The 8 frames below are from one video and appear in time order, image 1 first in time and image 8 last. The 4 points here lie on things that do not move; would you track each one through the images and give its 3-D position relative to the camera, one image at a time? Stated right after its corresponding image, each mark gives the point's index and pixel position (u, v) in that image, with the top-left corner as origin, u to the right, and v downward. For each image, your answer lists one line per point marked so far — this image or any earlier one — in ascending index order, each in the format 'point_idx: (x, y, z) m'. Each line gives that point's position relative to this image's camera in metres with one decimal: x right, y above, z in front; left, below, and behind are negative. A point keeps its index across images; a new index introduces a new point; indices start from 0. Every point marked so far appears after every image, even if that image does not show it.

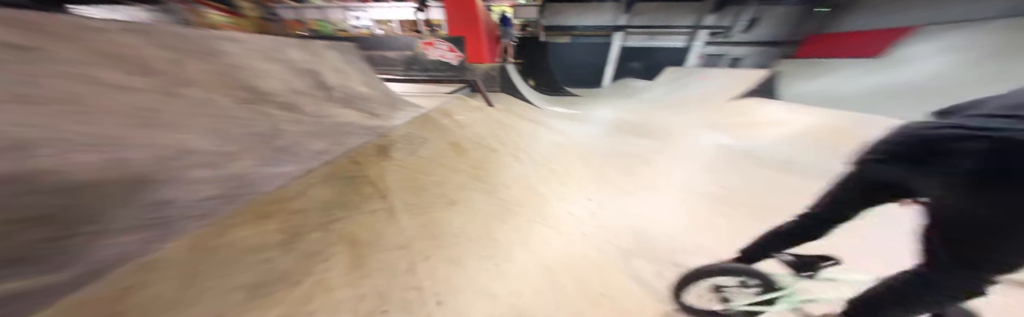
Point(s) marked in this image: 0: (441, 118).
0: (-0.6, +0.4, +1.9) m
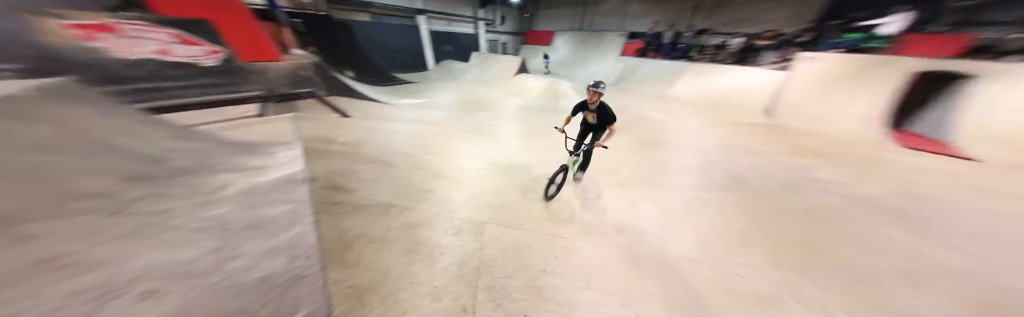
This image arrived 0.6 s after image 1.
0: (-1.7, +0.1, +1.6) m
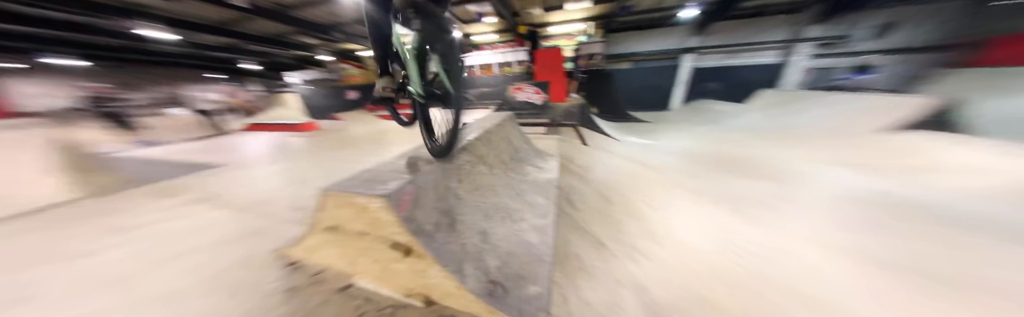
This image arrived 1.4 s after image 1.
0: (+0.7, -0.1, +2.2) m
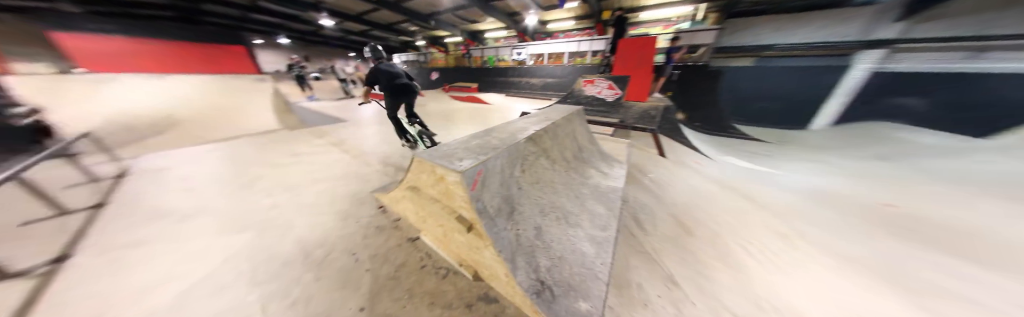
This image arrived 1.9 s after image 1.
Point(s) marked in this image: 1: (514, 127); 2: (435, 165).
0: (+1.3, -0.2, +1.9) m
1: (0.0, +0.2, +1.2) m
2: (-0.3, 0.0, +0.7) m
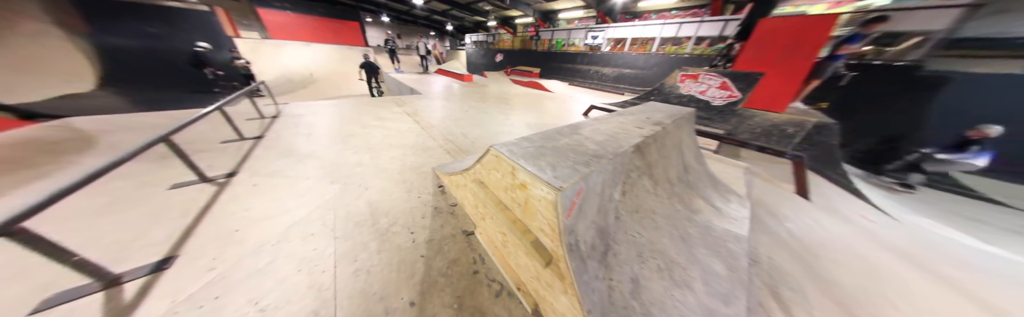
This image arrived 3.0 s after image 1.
0: (+1.8, -0.4, +1.3) m
1: (+0.5, +0.2, +0.9) m
2: (0.0, 0.0, +0.6) m
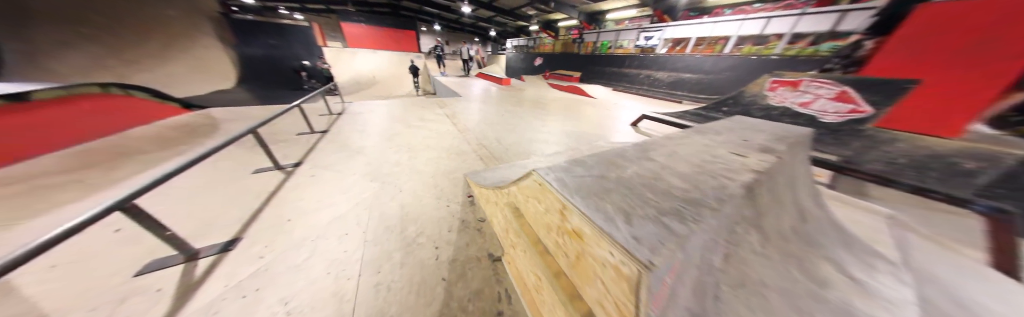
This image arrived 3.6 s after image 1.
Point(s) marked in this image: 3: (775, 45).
0: (+2.0, -0.7, +0.9) m
1: (+0.7, 0.0, +0.7) m
2: (+0.1, -0.1, +0.4) m
3: (+6.2, +2.7, +4.4) m
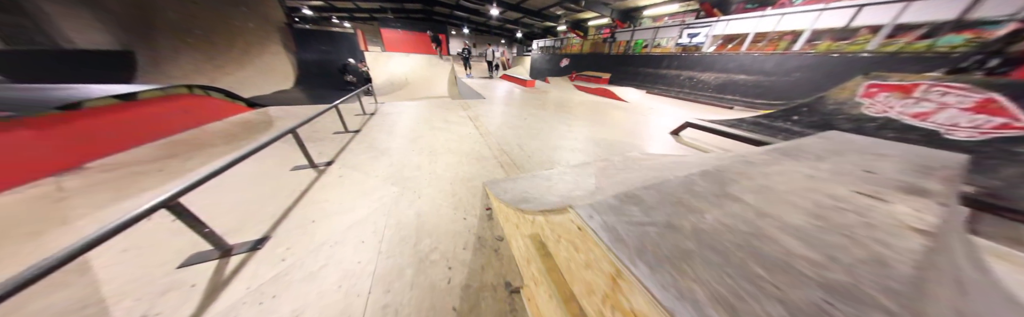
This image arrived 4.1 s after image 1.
0: (+2.1, -0.8, +0.5) m
1: (+0.8, -0.1, +0.5) m
2: (+0.2, -0.2, +0.3) m
3: (+6.8, +2.3, +3.6) m
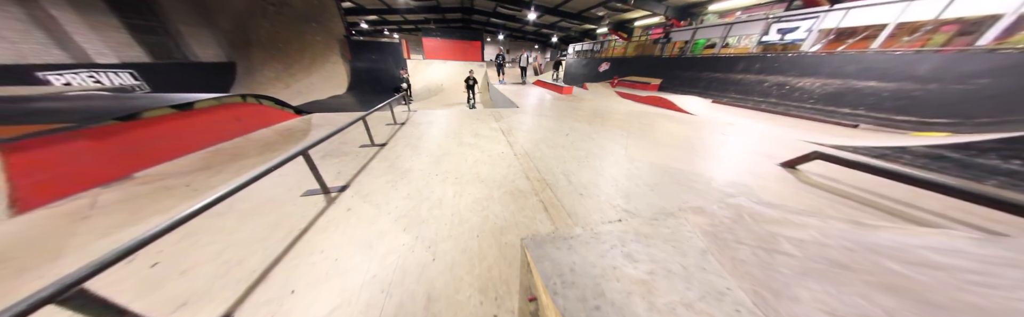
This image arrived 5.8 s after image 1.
0: (+2.2, -1.2, -0.2) m
1: (+0.9, -0.4, 0.0) m
2: (+0.3, -0.4, -0.2) m
3: (+7.4, +1.6, +2.2) m
